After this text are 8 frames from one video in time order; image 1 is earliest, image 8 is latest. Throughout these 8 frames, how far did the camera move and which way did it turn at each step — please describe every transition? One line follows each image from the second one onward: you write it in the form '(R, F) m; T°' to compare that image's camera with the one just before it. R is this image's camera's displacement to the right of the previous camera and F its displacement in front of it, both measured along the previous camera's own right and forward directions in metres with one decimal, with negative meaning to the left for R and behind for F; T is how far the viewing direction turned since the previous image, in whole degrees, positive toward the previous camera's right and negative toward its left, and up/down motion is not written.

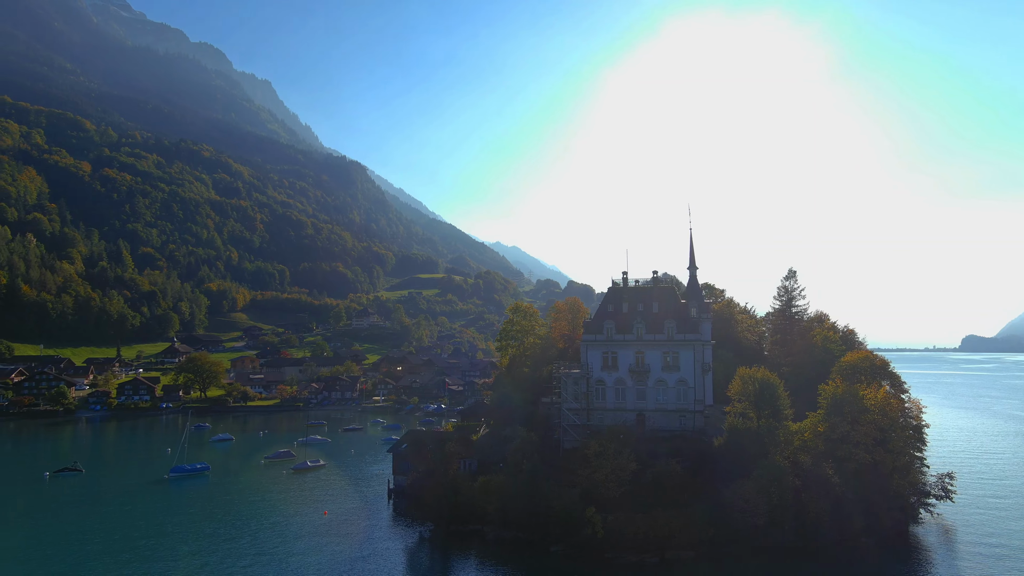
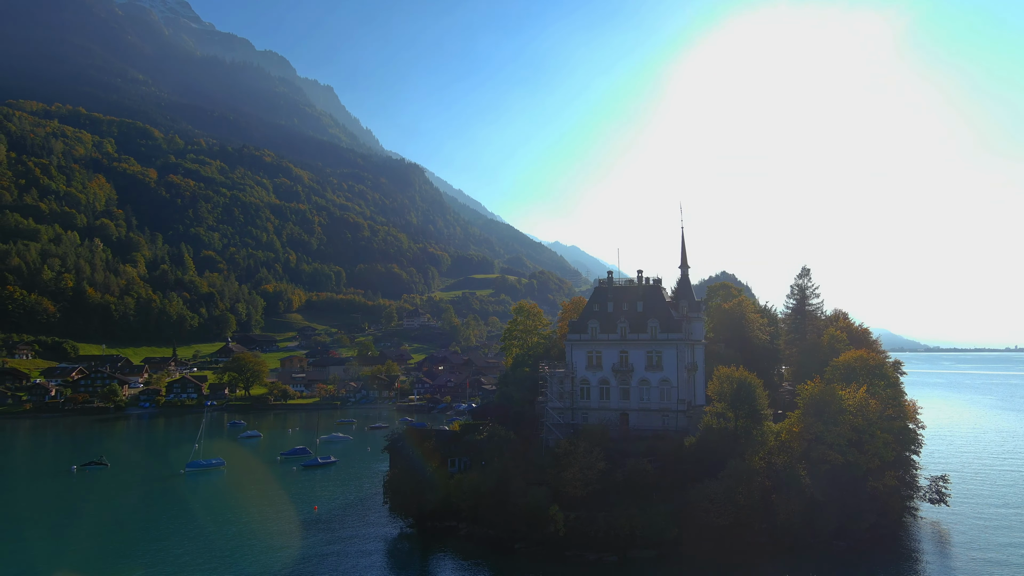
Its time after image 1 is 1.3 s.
(+4.2, -0.2) m; -3°
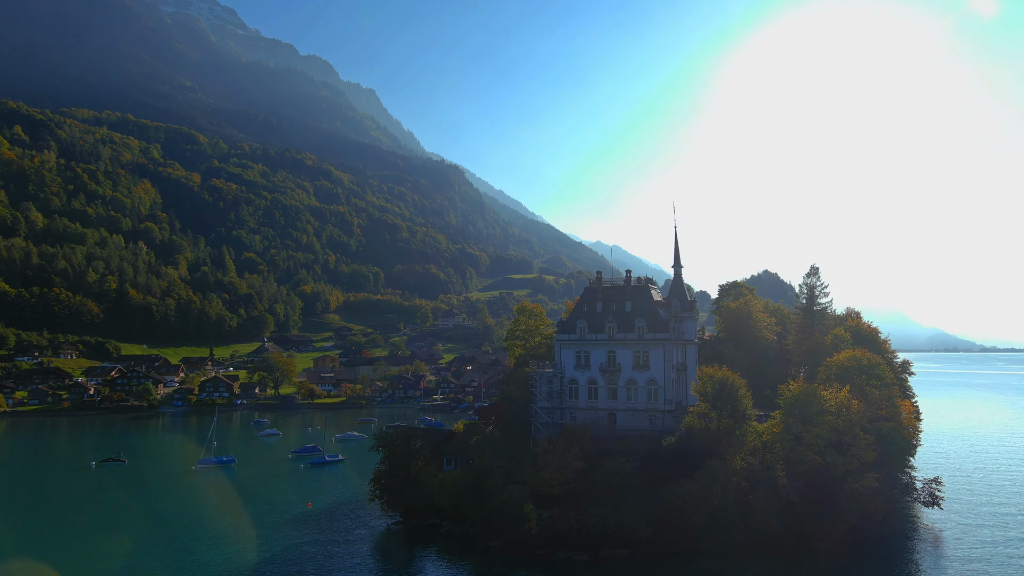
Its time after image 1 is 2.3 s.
(+3.0, -0.2) m; -2°
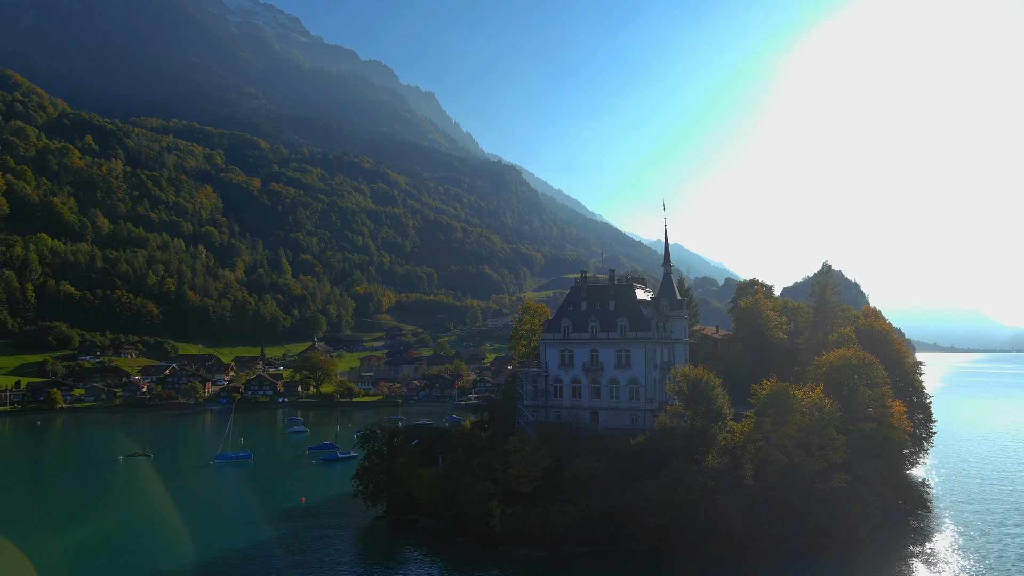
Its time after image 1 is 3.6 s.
(+4.3, -0.3) m; -3°
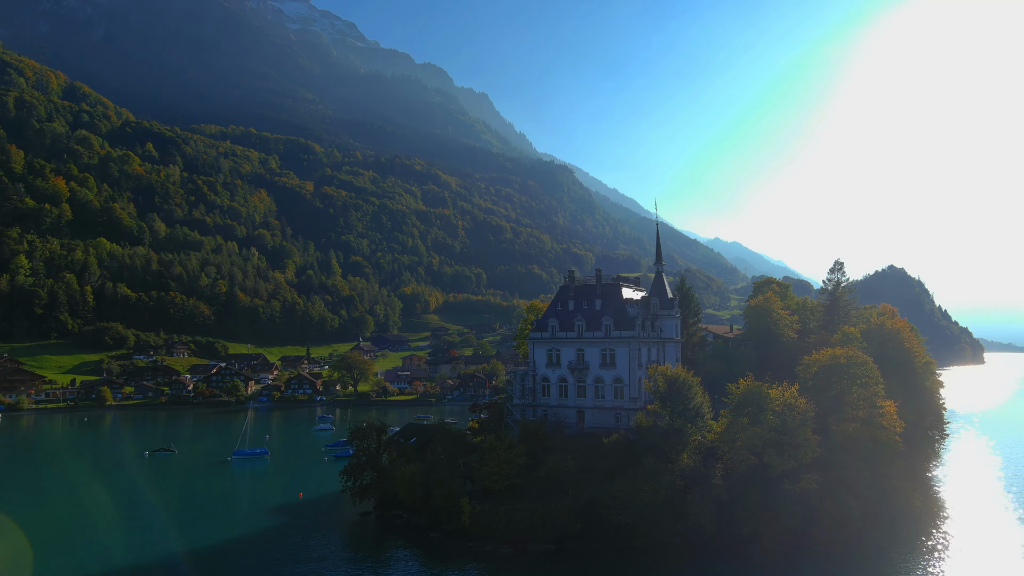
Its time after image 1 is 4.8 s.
(+3.9, -0.4) m; -3°
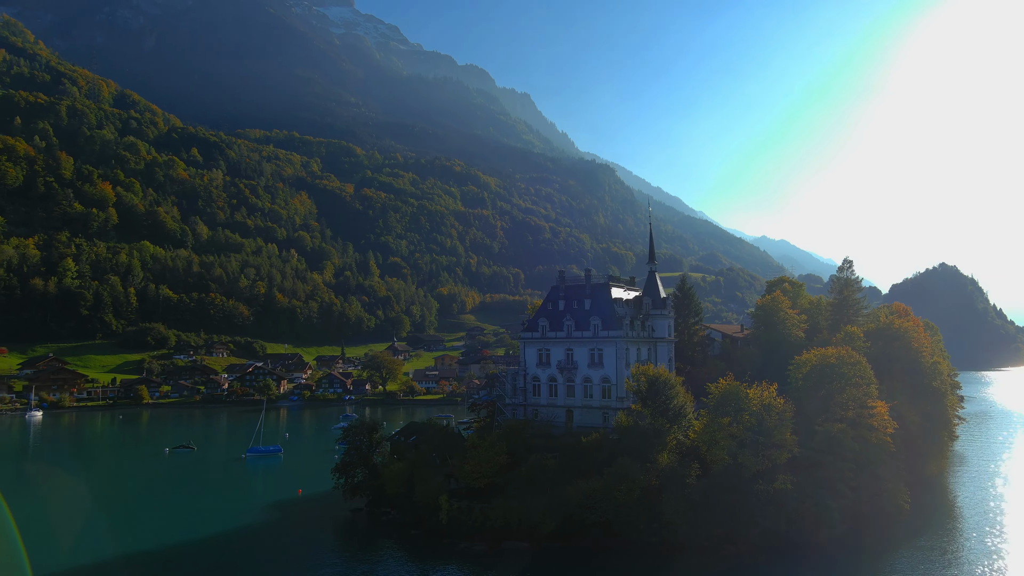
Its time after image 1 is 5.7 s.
(+3.1, -0.4) m; -2°
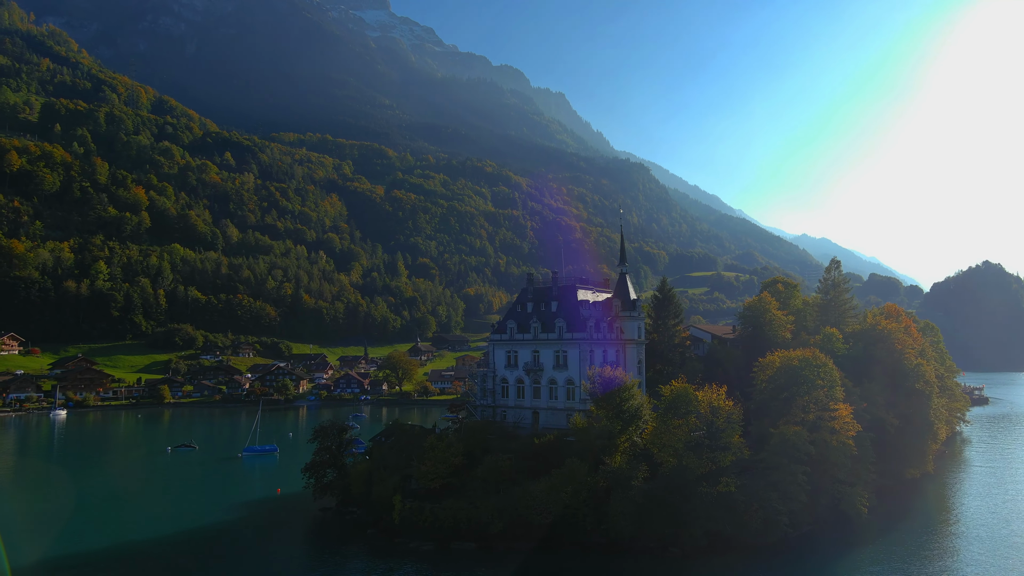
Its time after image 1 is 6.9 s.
(+4.2, -0.5) m; -1°
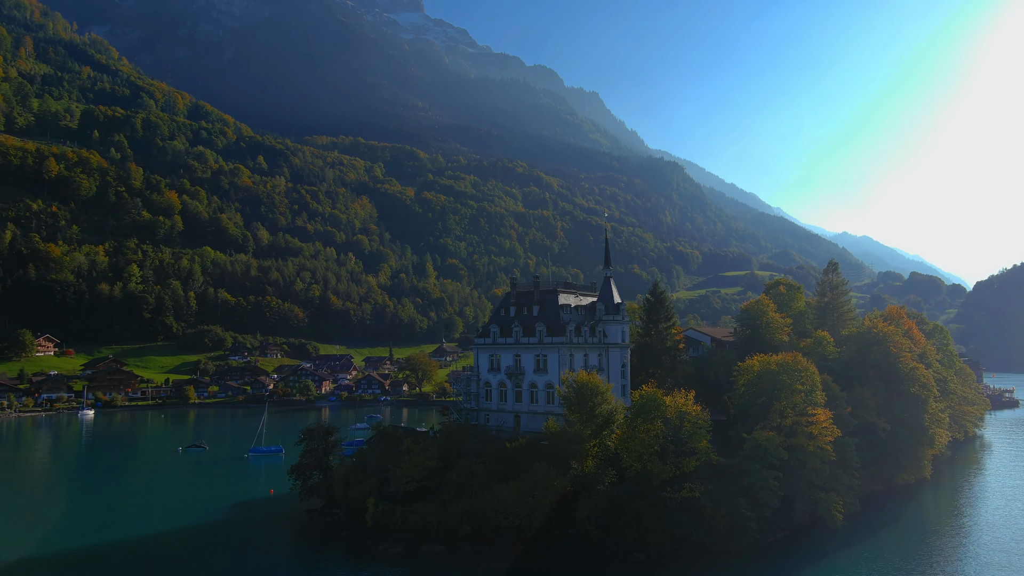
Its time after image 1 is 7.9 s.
(+3.2, -0.5) m; -2°
